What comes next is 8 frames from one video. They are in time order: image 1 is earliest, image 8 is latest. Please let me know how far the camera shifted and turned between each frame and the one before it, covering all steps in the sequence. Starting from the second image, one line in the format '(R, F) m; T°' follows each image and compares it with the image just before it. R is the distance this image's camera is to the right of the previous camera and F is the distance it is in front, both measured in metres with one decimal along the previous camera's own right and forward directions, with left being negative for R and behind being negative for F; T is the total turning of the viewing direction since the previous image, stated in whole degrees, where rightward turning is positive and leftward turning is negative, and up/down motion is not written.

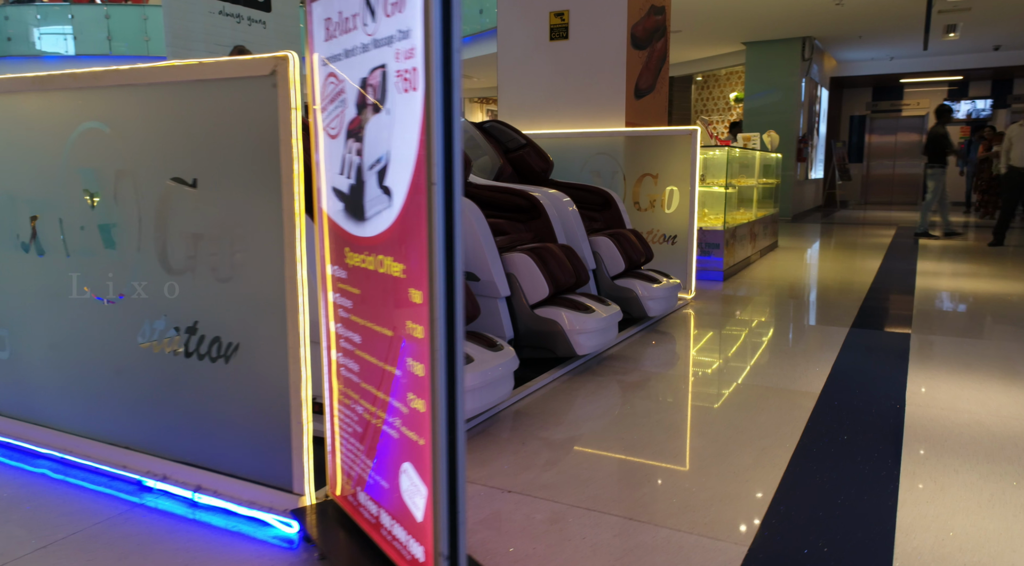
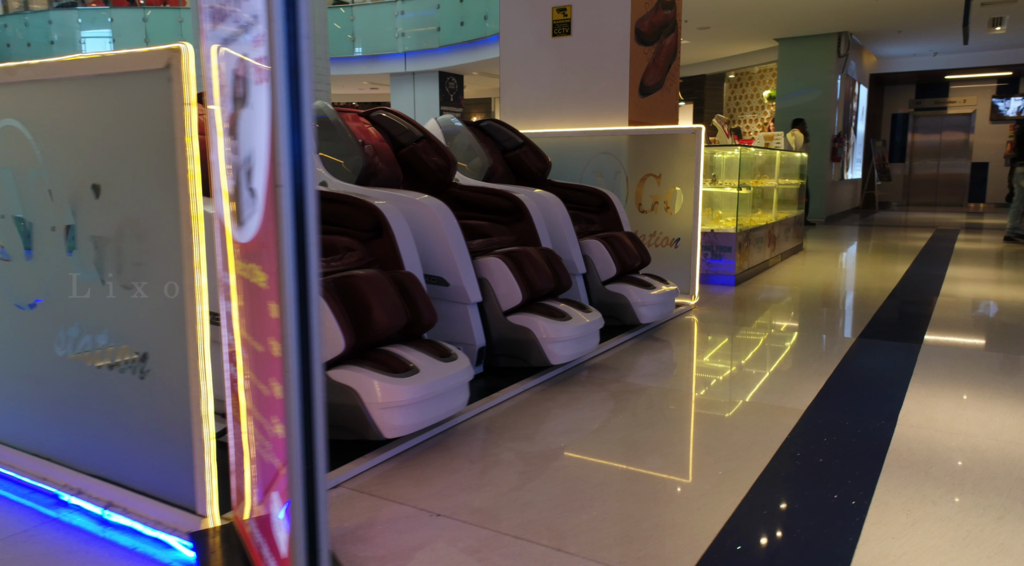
(+0.3, +0.2) m; -3°
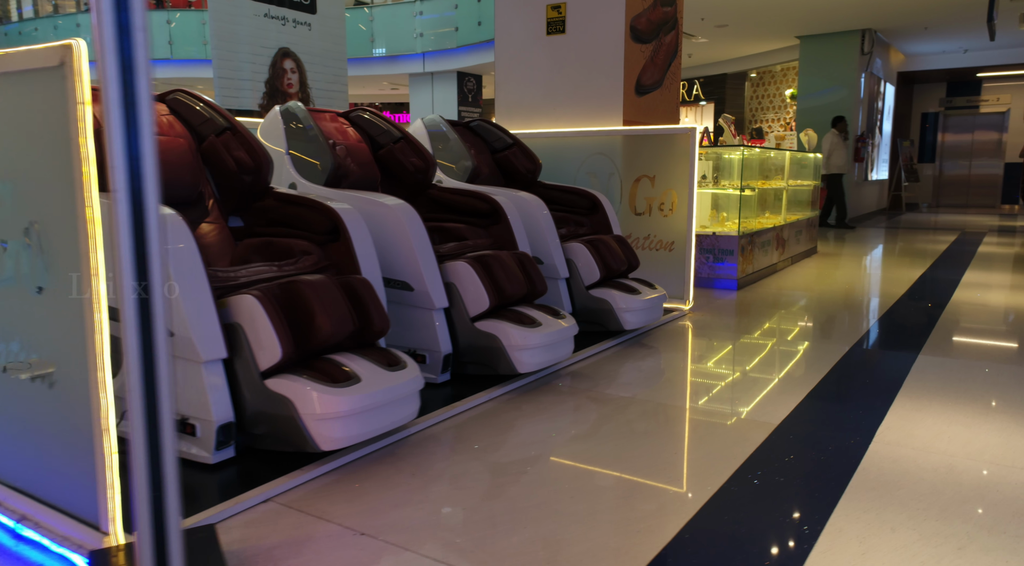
(+0.3, +0.1) m; -2°
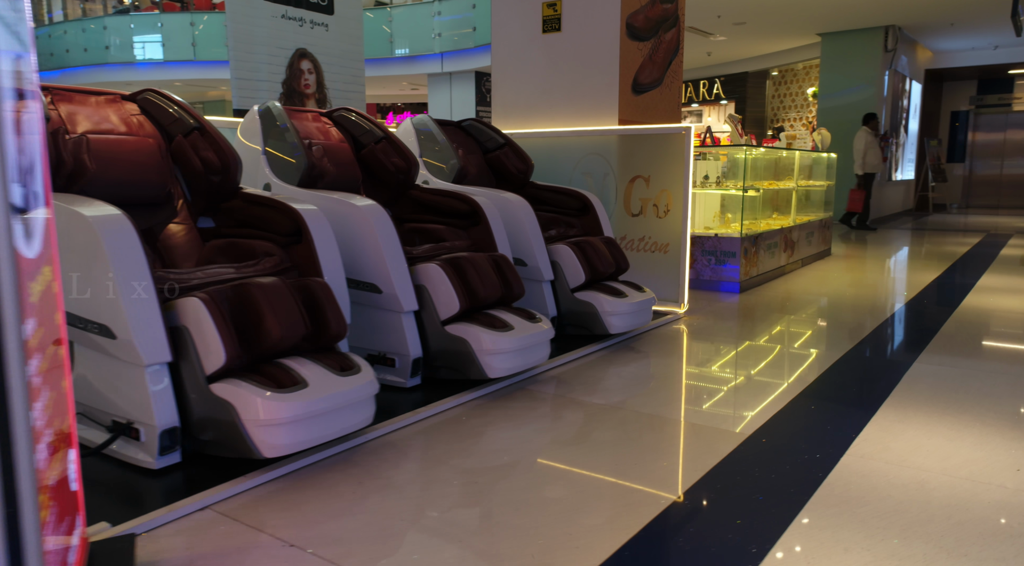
(+0.3, +0.1) m; -2°
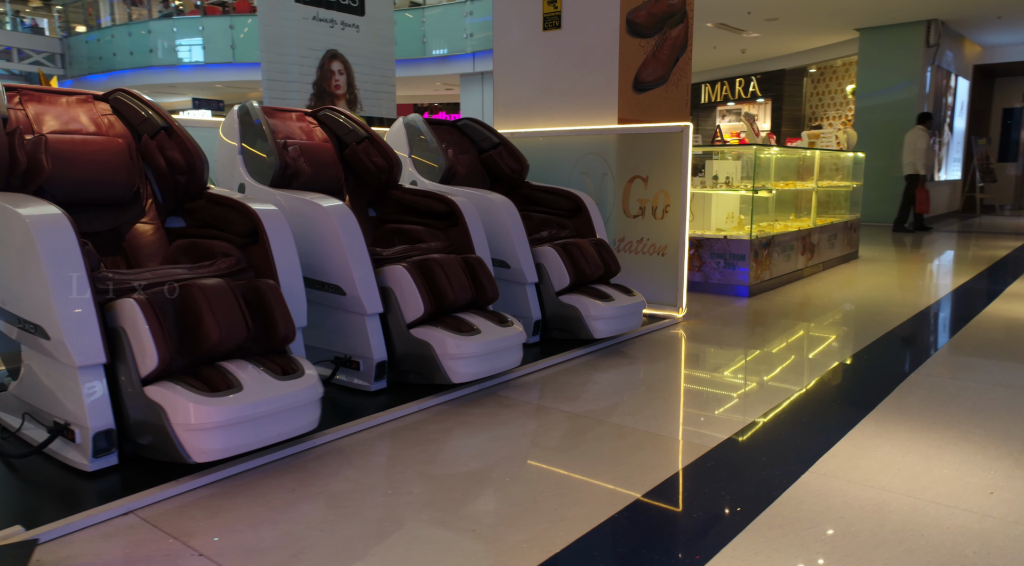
(+0.3, +0.1) m; -4°
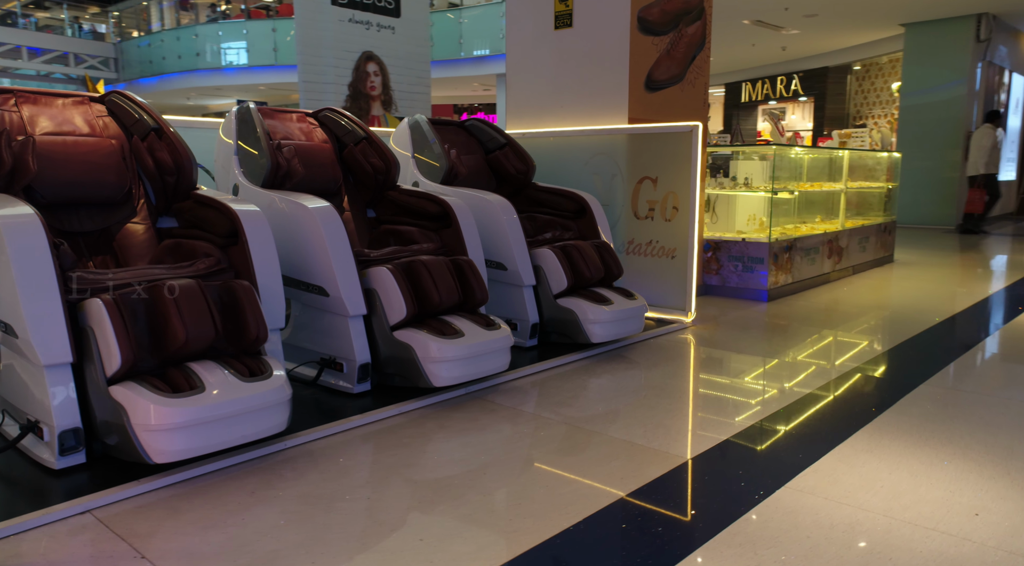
(+0.3, +0.1) m; -4°
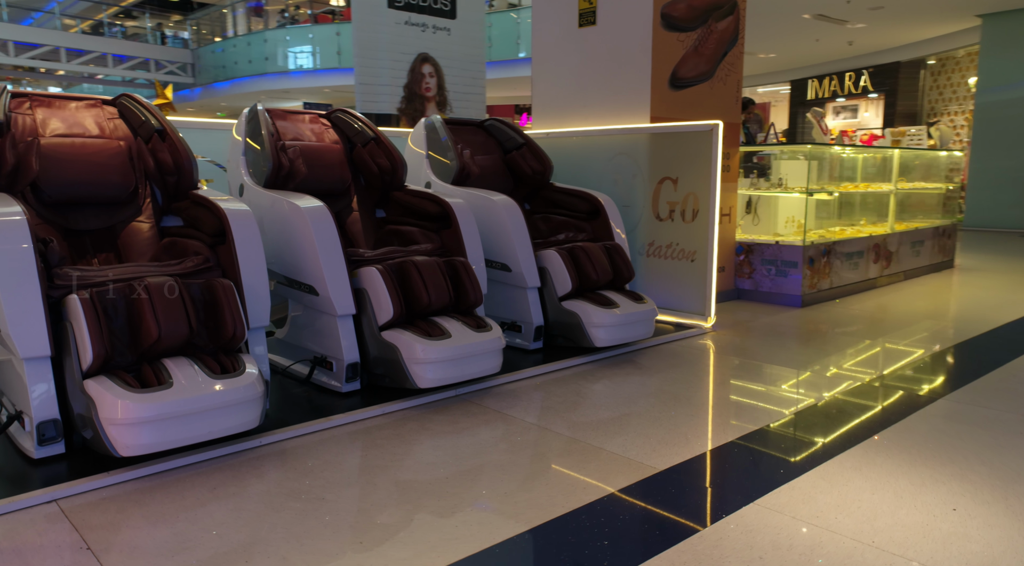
(+0.4, +0.1) m; -5°
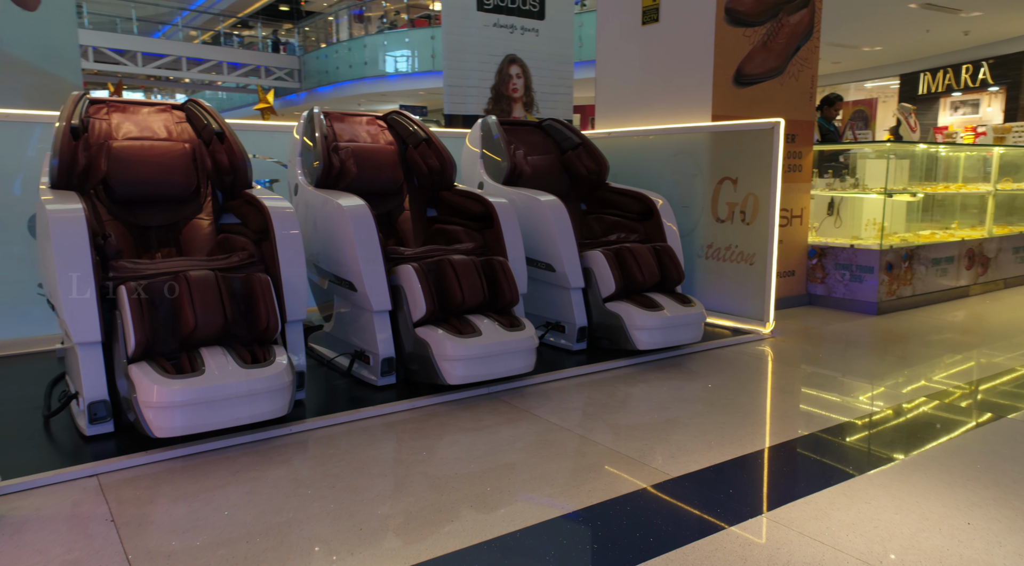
(+0.3, 0.0) m; -8°
